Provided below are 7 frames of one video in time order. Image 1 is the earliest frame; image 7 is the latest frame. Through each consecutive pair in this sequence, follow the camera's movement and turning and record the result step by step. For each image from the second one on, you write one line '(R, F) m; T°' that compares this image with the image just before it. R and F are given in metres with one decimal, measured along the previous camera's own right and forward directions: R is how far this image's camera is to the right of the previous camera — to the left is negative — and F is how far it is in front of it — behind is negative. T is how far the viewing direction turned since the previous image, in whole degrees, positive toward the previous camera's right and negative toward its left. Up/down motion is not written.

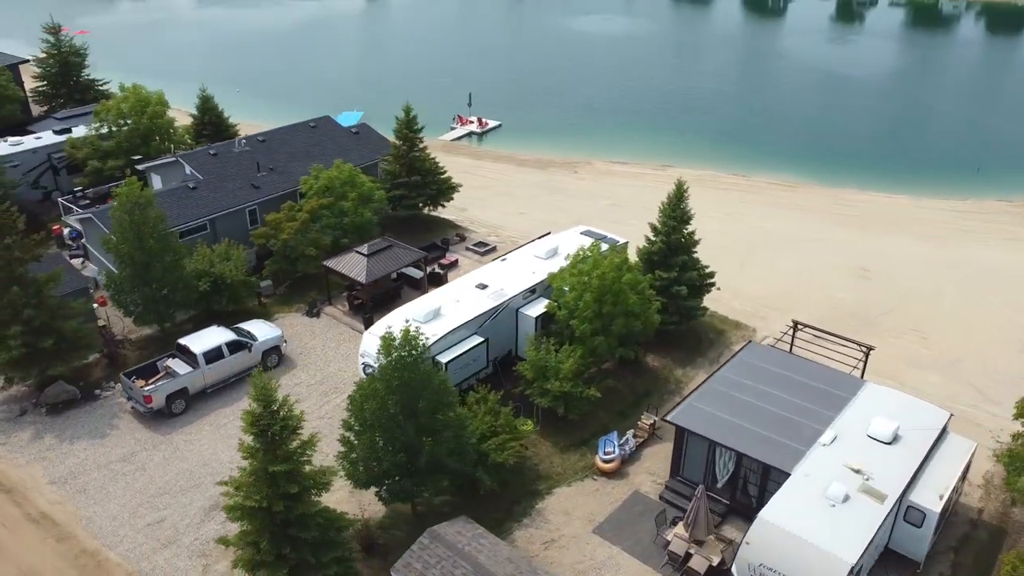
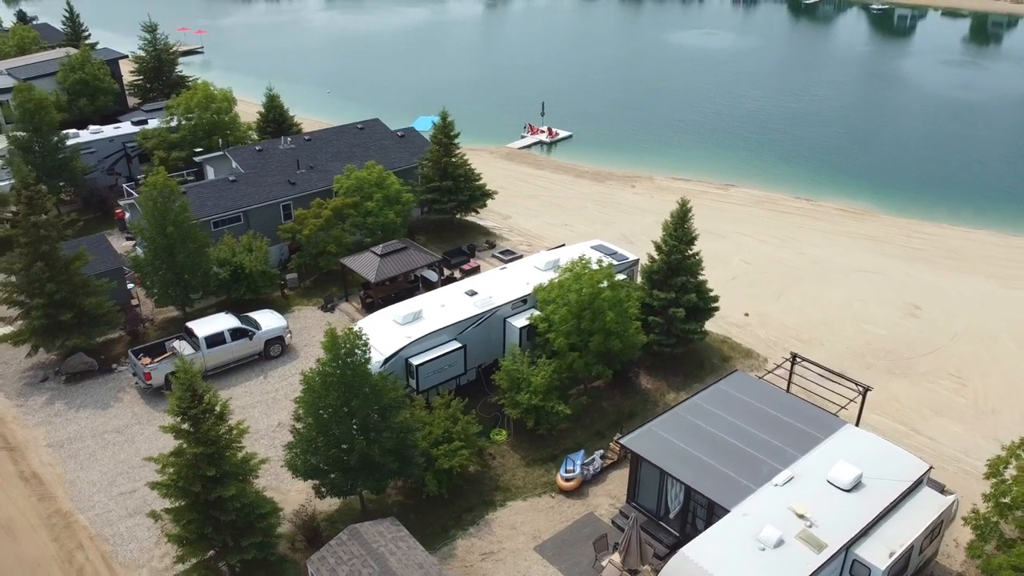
(+3.4, +0.3) m; -8°
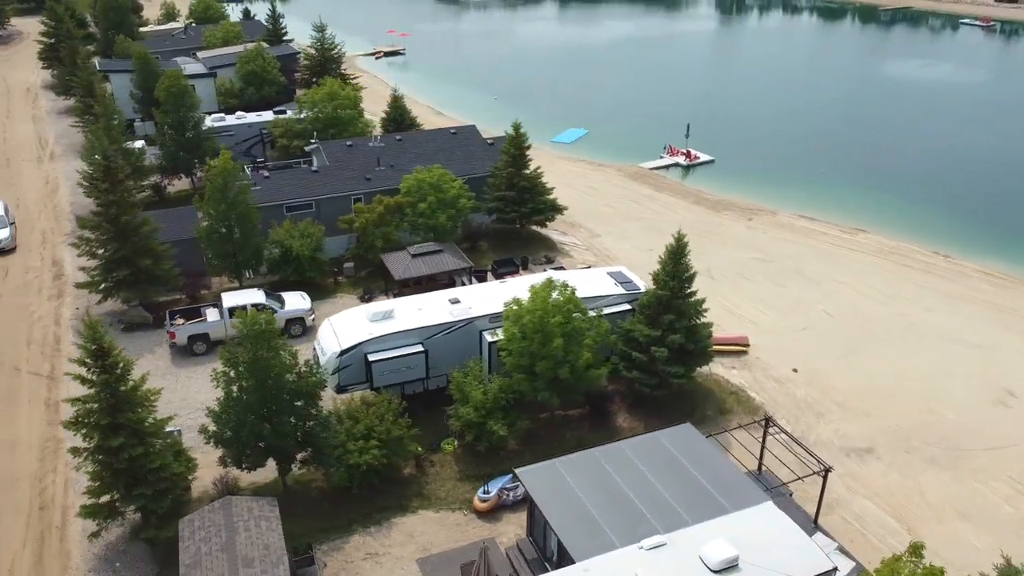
(+6.5, +1.1) m; -16°
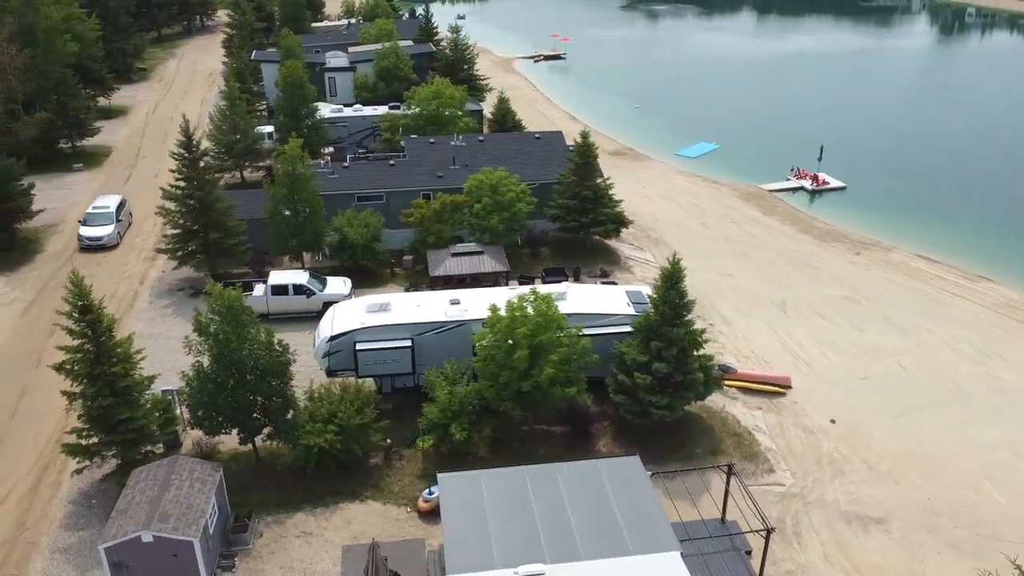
(+5.1, +0.8) m; -13°
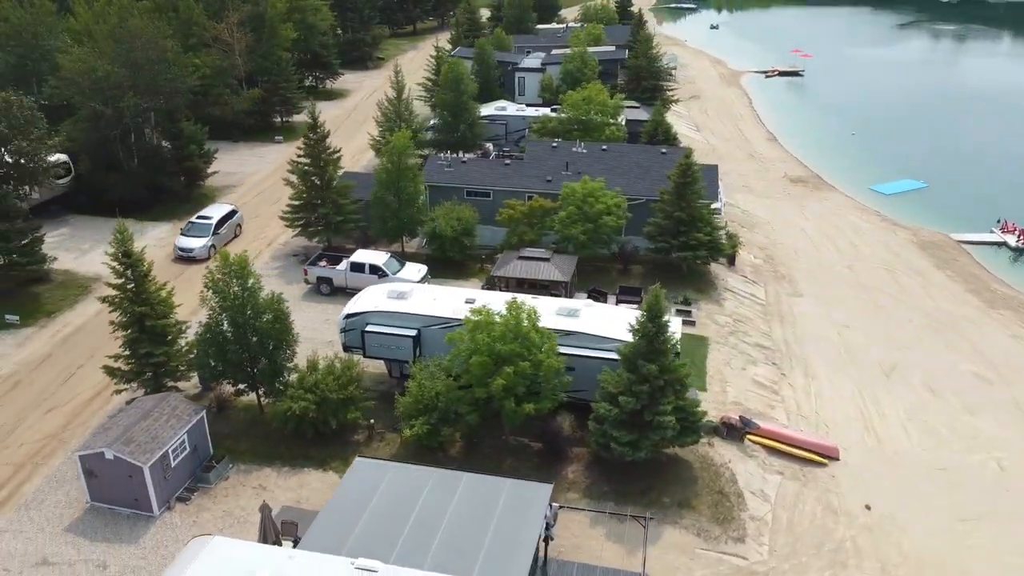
(+6.7, +1.2) m; -18°
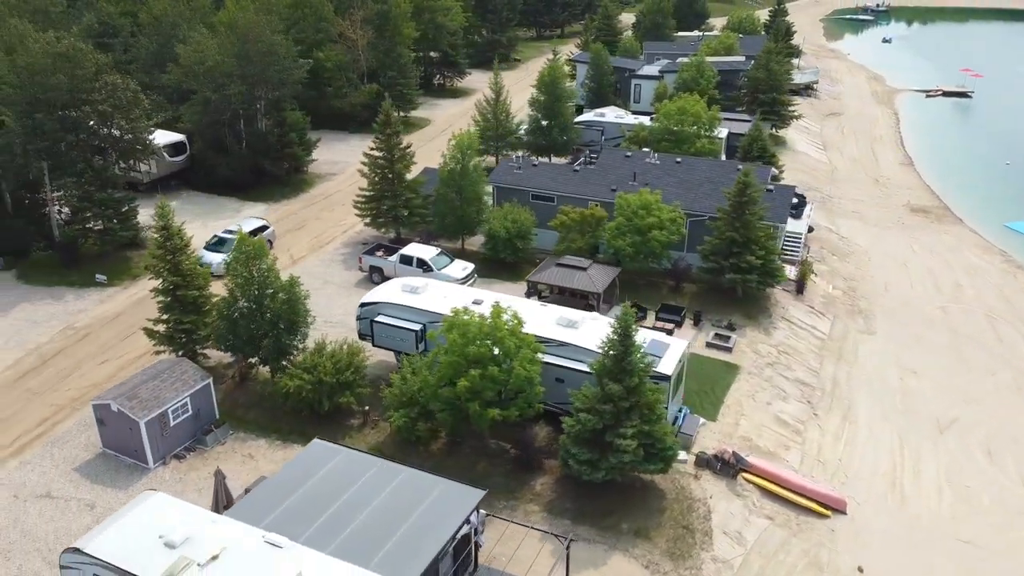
(+4.4, +0.5) m; -11°
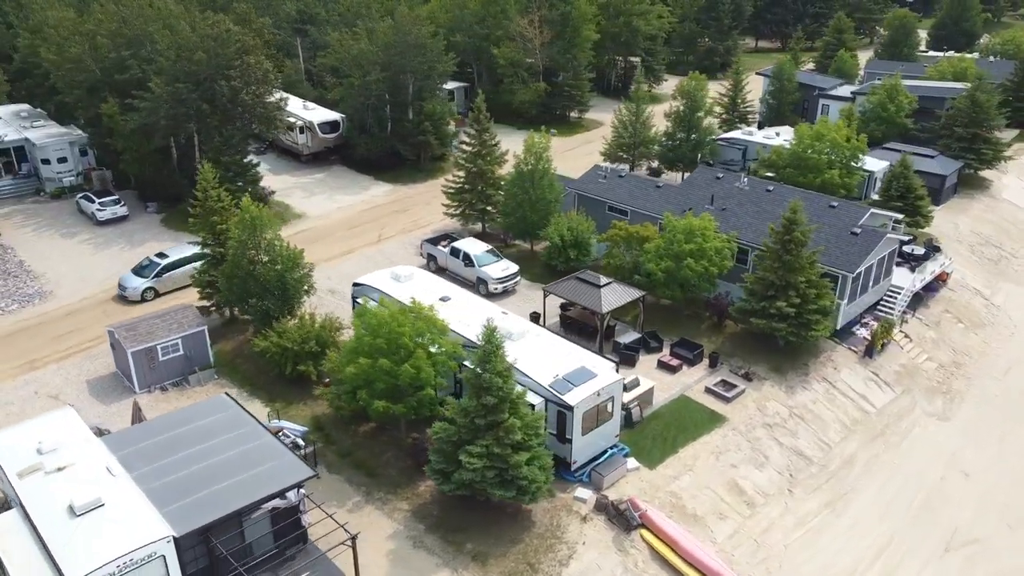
(+8.7, +1.8) m; -20°
